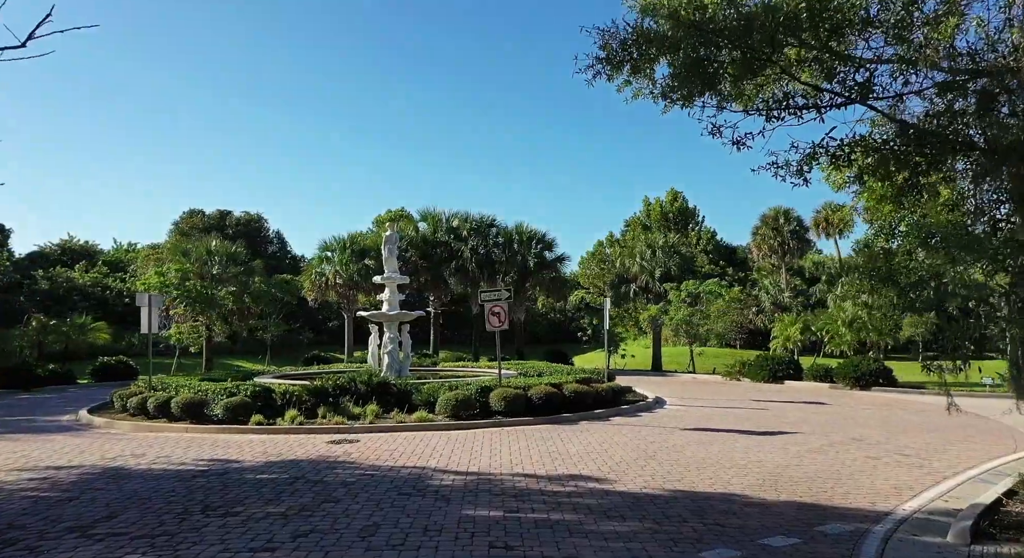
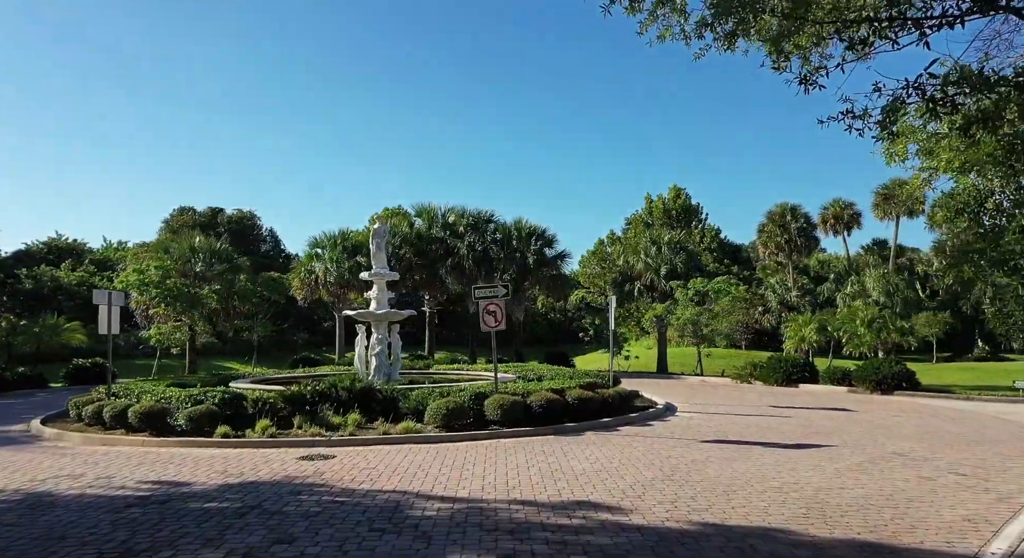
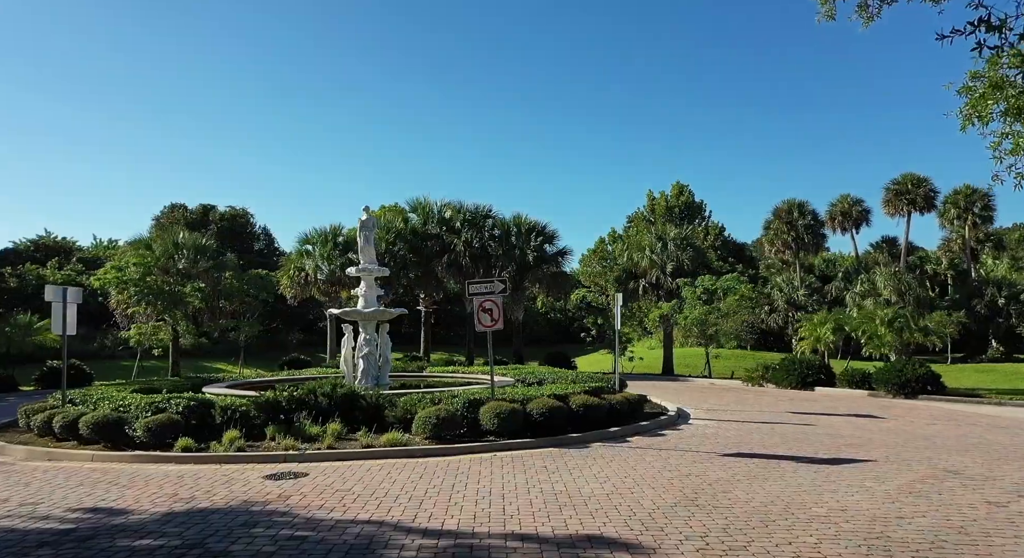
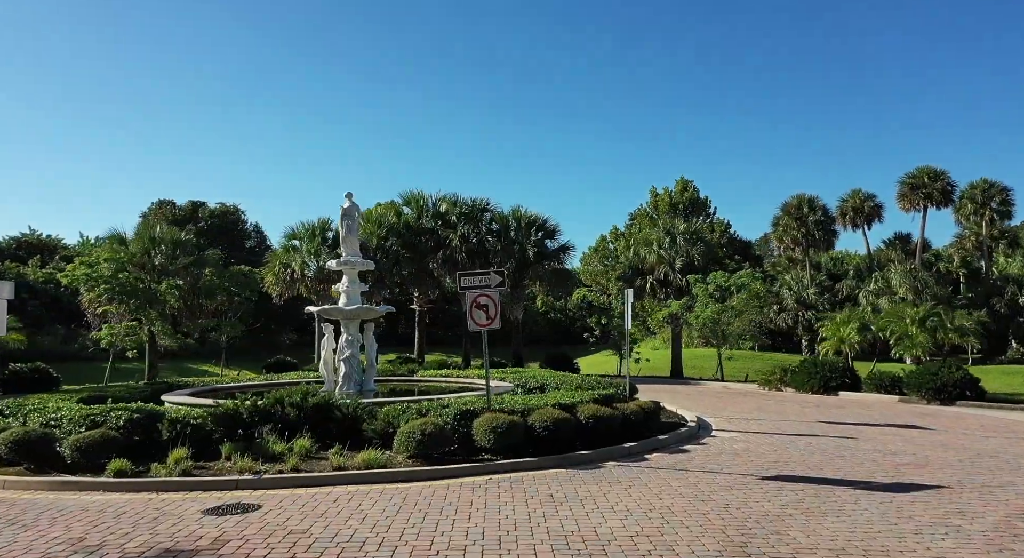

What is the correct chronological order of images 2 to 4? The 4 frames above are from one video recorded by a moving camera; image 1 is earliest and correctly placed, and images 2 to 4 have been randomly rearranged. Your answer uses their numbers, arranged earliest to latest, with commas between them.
2, 3, 4
